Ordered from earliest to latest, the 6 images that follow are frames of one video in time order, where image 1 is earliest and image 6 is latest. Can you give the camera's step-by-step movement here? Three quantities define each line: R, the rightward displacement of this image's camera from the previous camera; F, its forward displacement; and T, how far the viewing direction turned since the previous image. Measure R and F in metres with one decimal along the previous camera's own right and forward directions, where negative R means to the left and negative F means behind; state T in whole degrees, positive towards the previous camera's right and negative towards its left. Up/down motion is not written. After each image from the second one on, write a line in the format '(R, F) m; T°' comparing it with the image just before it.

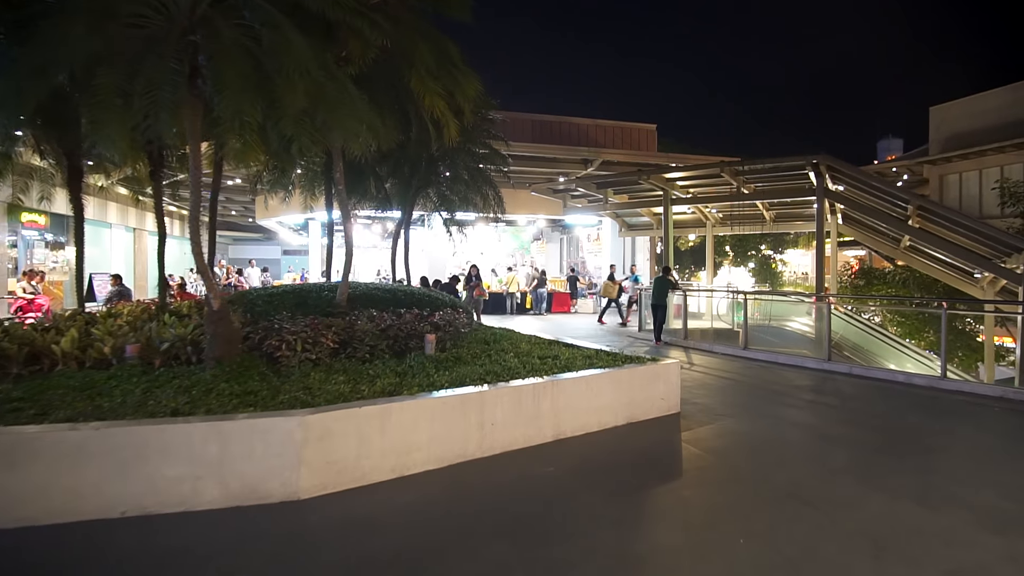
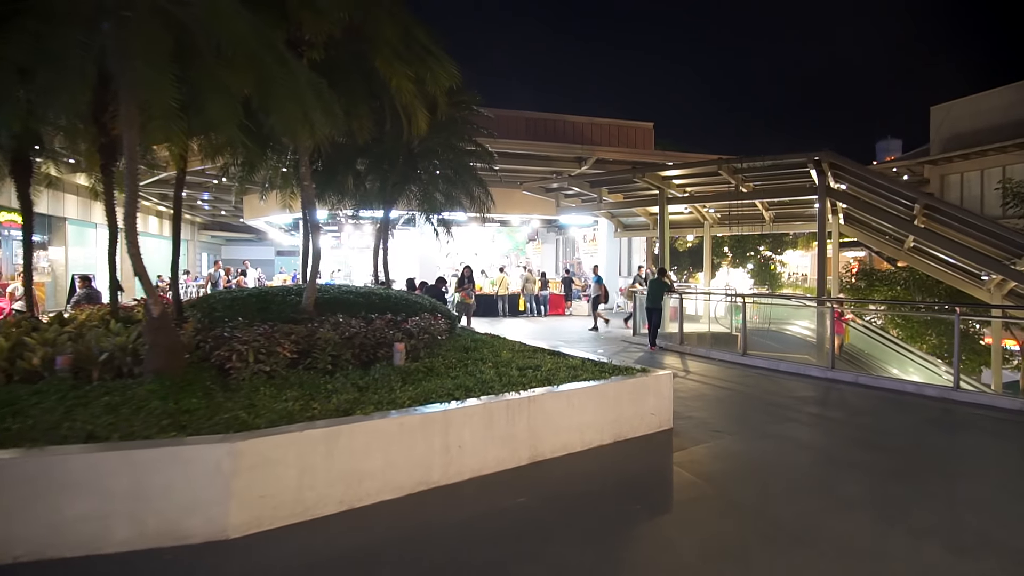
(+0.2, +0.5) m; 0°
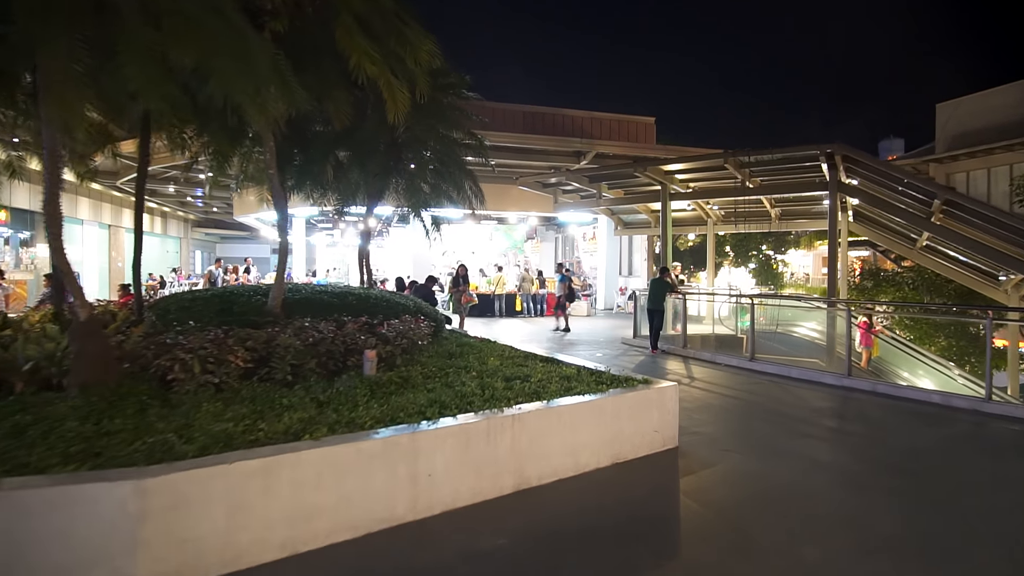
(+0.1, +0.7) m; 0°
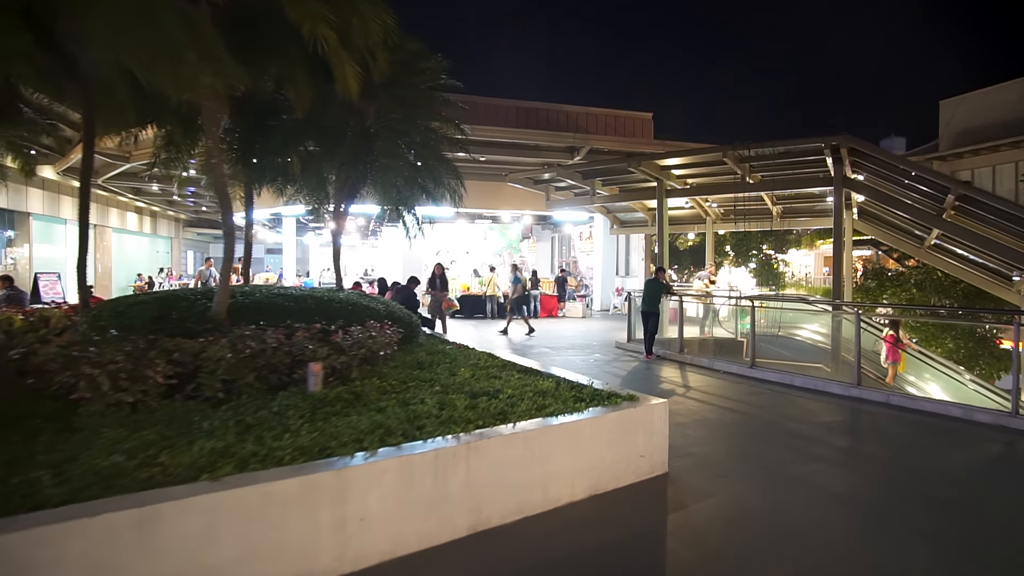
(+0.3, +0.6) m; 0°
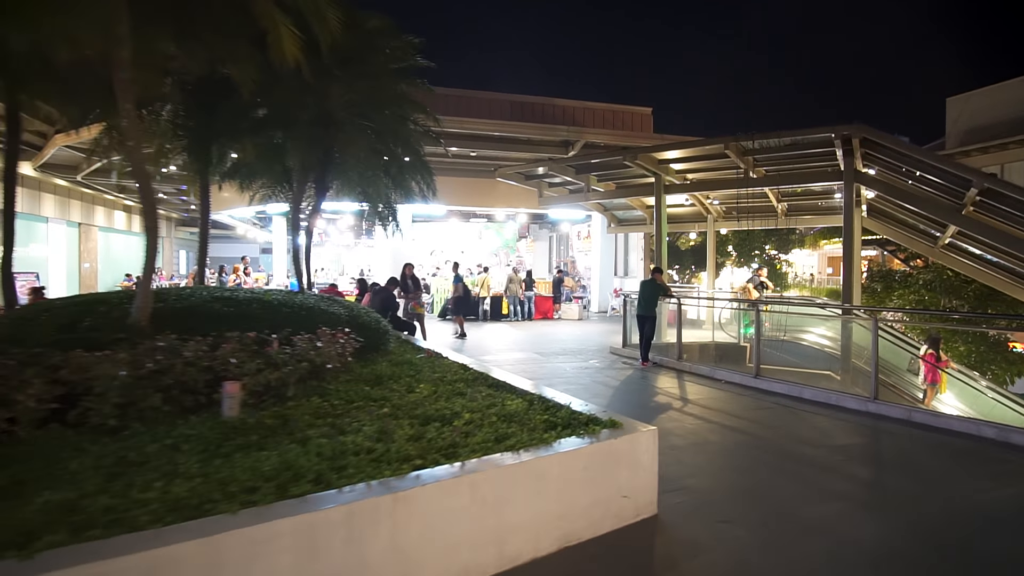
(+0.3, +0.8) m; 0°
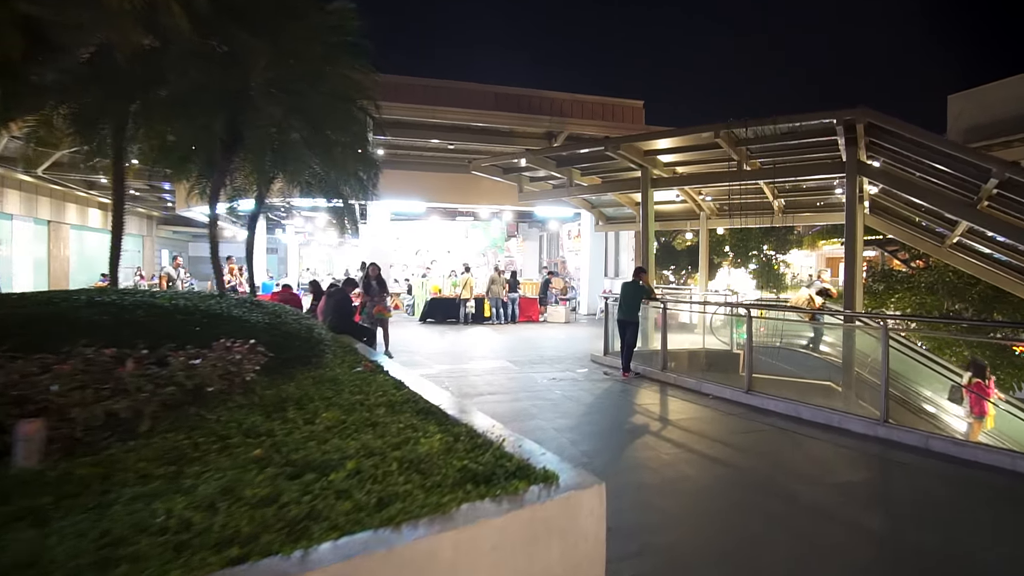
(+0.5, +1.0) m; 0°
